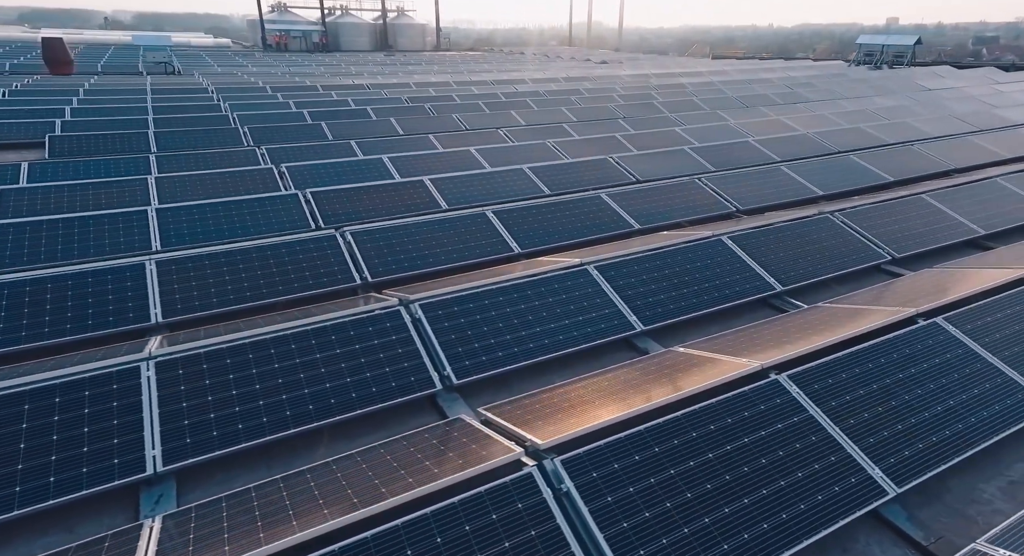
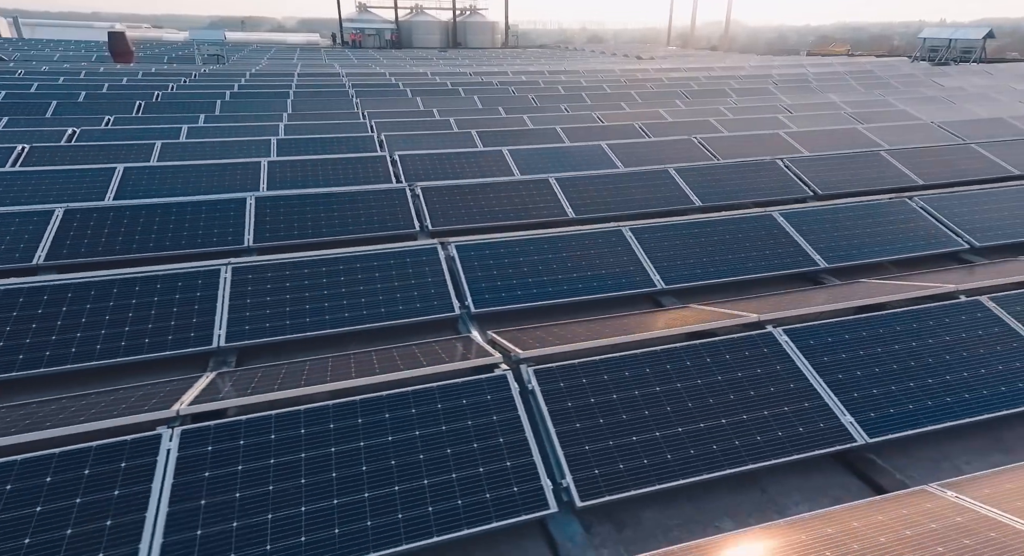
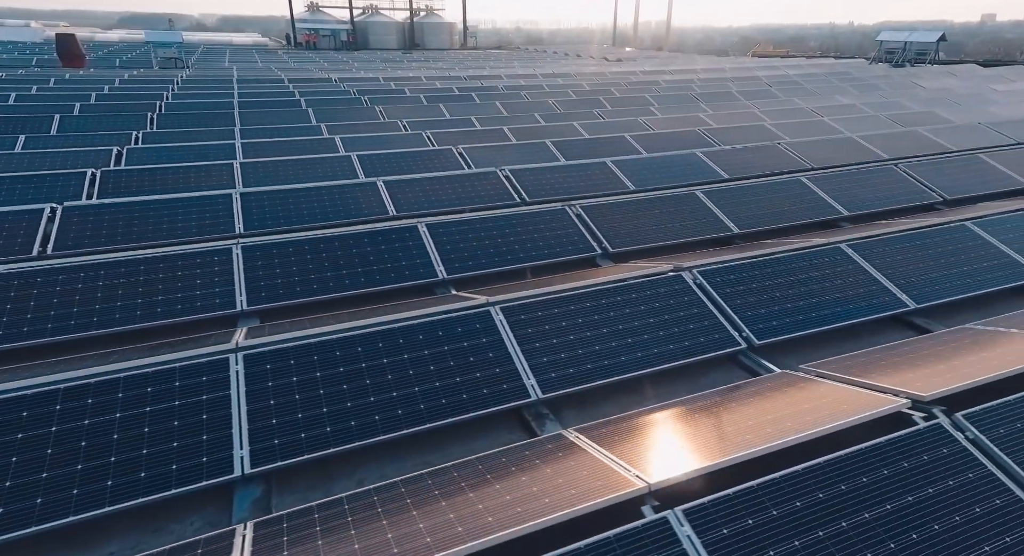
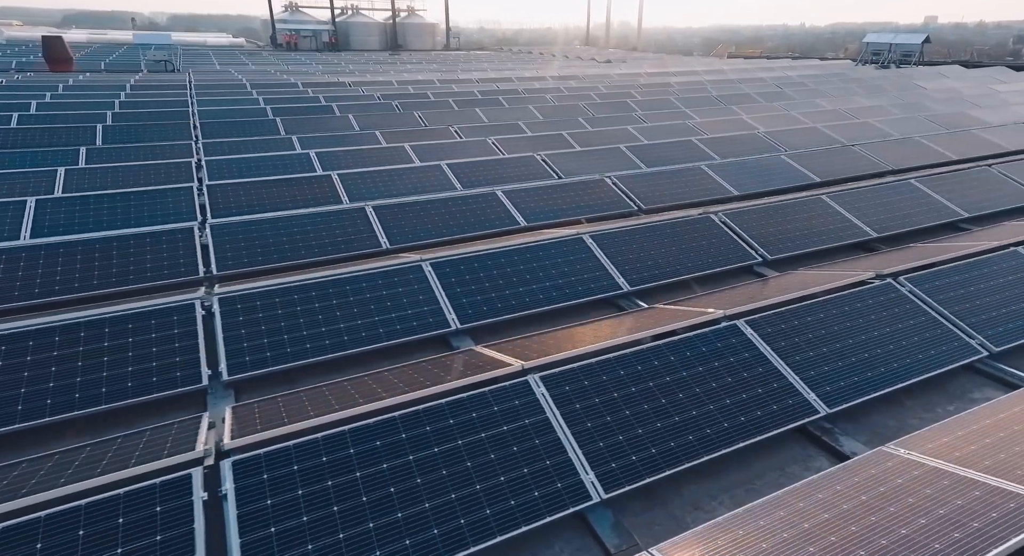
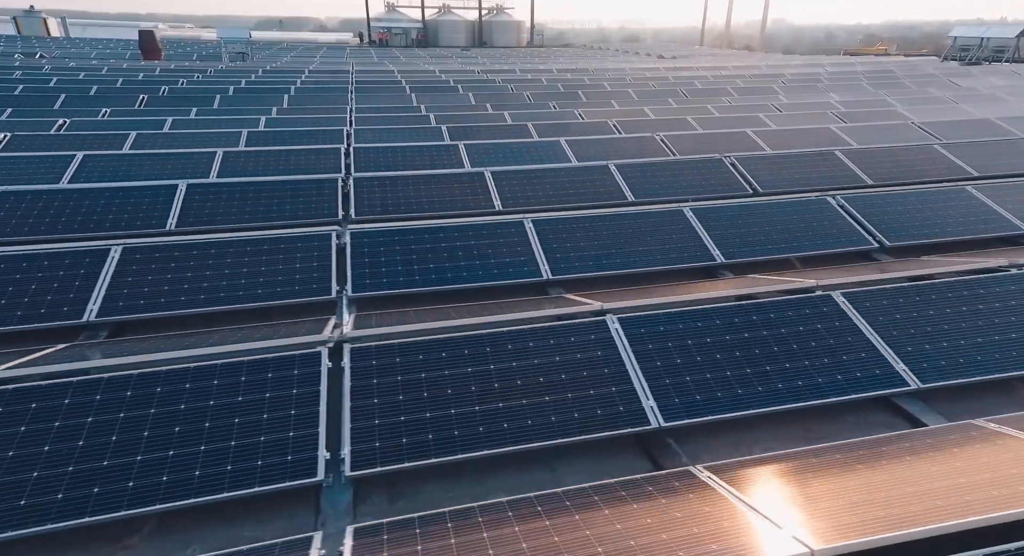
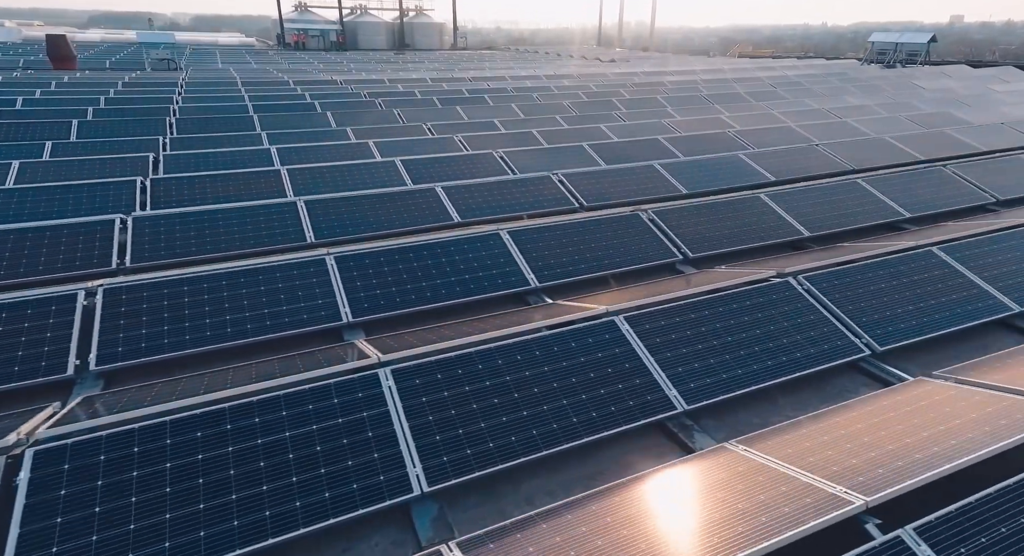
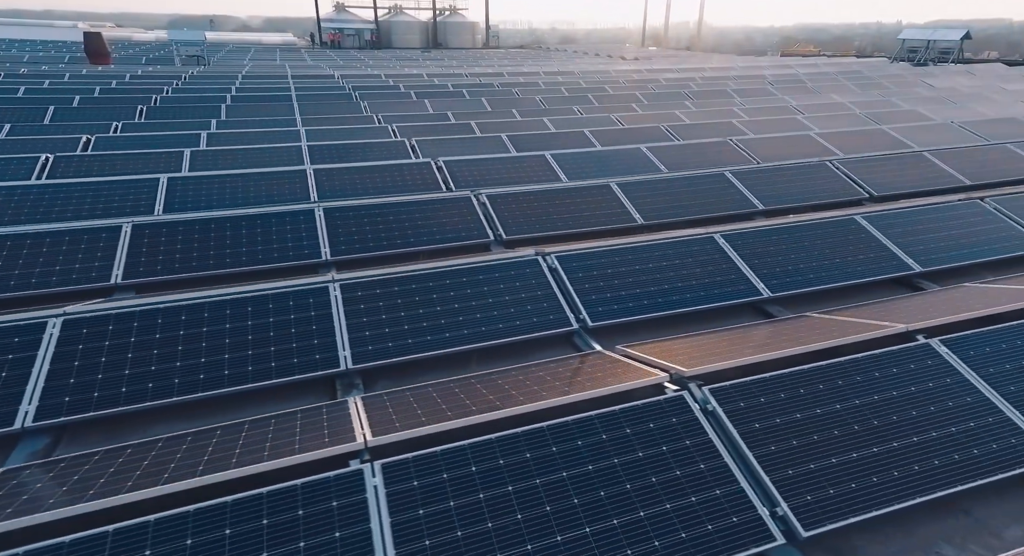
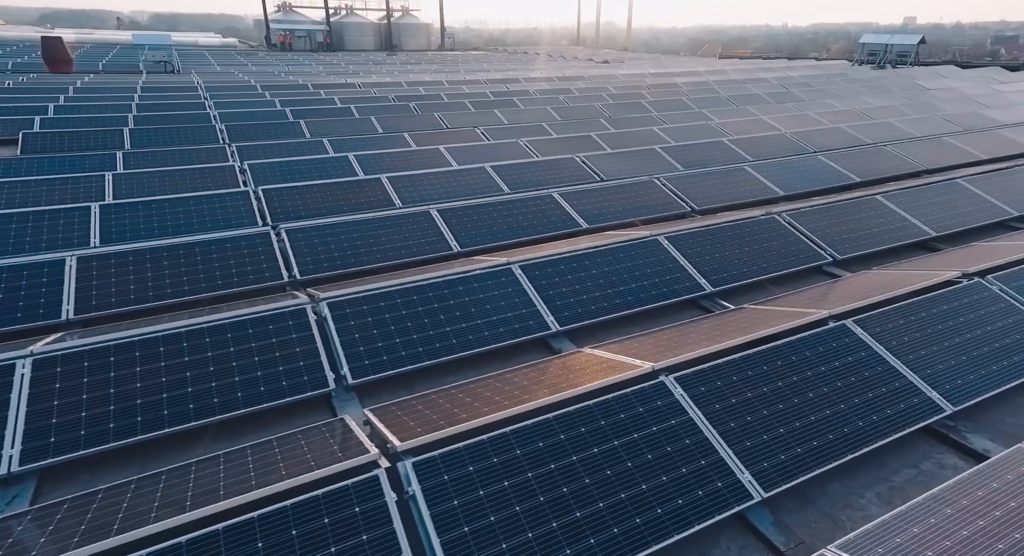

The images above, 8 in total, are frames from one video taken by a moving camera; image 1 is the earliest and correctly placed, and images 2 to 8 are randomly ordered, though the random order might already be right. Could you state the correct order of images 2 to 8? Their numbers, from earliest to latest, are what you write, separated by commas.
8, 4, 6, 3, 7, 2, 5
